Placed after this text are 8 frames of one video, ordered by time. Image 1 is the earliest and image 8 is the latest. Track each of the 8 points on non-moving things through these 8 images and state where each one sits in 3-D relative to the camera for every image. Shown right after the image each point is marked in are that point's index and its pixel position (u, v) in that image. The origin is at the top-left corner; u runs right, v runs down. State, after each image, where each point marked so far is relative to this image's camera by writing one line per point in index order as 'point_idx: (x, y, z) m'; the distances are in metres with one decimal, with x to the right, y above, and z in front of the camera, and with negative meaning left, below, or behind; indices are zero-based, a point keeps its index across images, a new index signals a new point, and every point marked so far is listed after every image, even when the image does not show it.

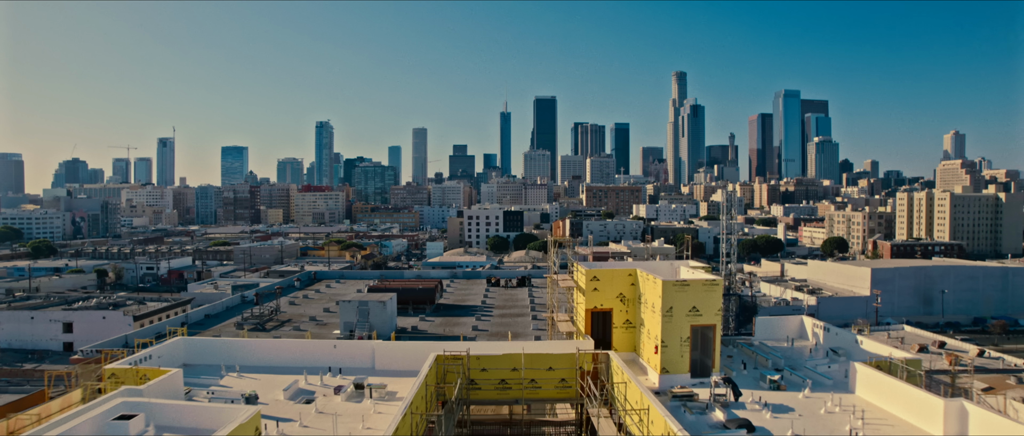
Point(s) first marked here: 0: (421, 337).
0: (-3.0, -3.9, +18.4) m
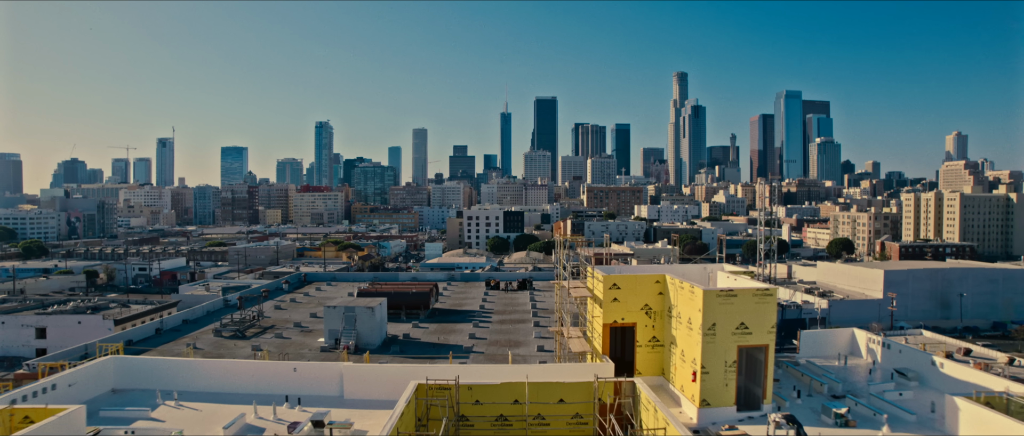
0: (-2.9, -3.8, +16.8) m
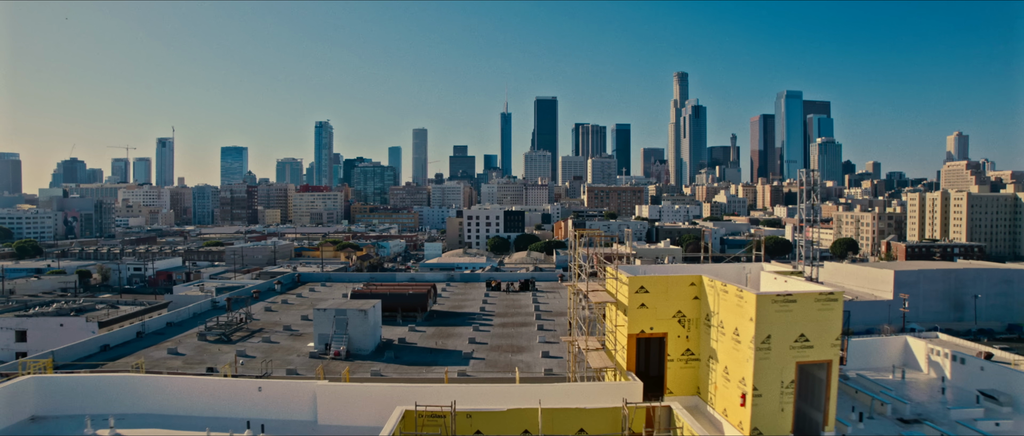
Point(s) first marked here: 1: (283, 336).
0: (-2.9, -3.7, +15.7) m
1: (-7.3, -3.7, +18.3) m
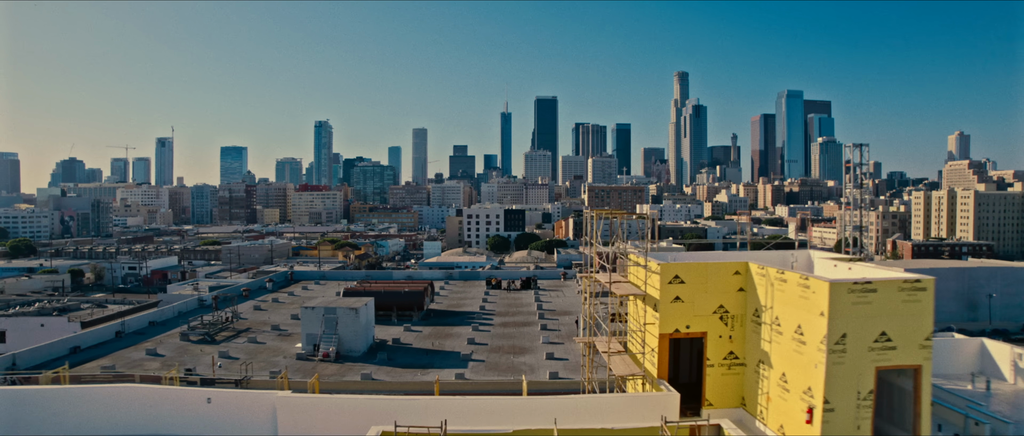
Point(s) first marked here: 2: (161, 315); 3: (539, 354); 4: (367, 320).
0: (-2.8, -3.5, +14.7) m
1: (-7.2, -3.5, +17.2) m
2: (-11.5, -3.2, +18.9) m
3: (+0.7, -3.5, +14.6) m
4: (-3.9, -2.7, +15.4) m
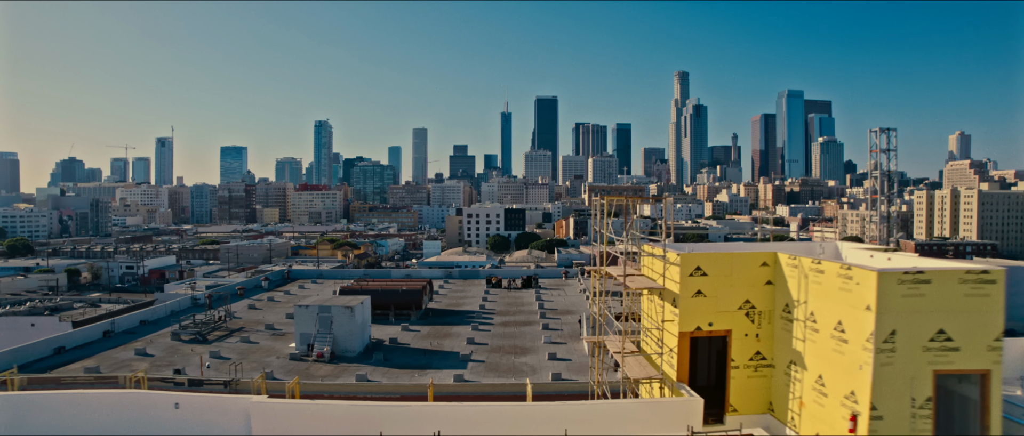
0: (-2.8, -3.4, +14.2) m
1: (-7.2, -3.4, +16.7) m
2: (-11.5, -3.1, +18.4) m
3: (+0.7, -3.4, +14.1) m
4: (-3.8, -2.6, +14.9) m
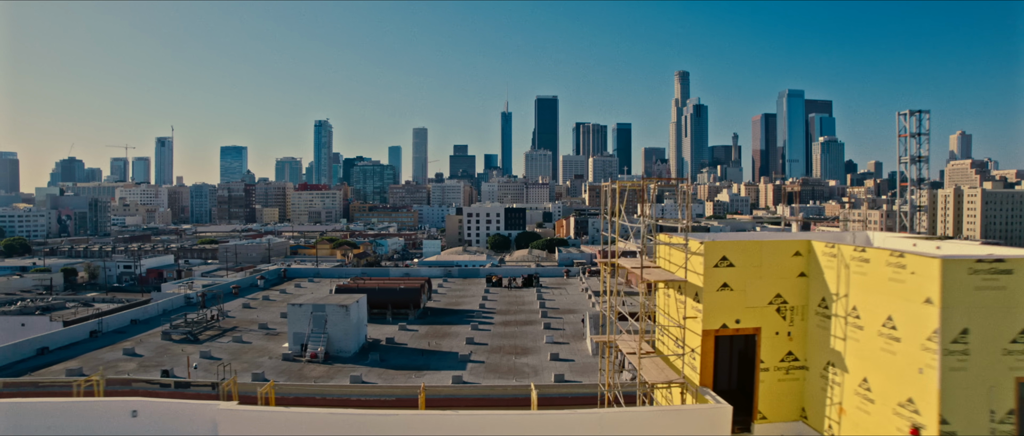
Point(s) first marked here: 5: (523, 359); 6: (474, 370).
0: (-2.8, -3.3, +13.7) m
1: (-7.2, -3.3, +16.2) m
2: (-11.5, -3.0, +17.9) m
3: (+0.7, -3.3, +13.6) m
4: (-3.8, -2.5, +14.4) m
5: (+0.2, -3.3, +13.3) m
6: (-0.8, -3.3, +12.4) m
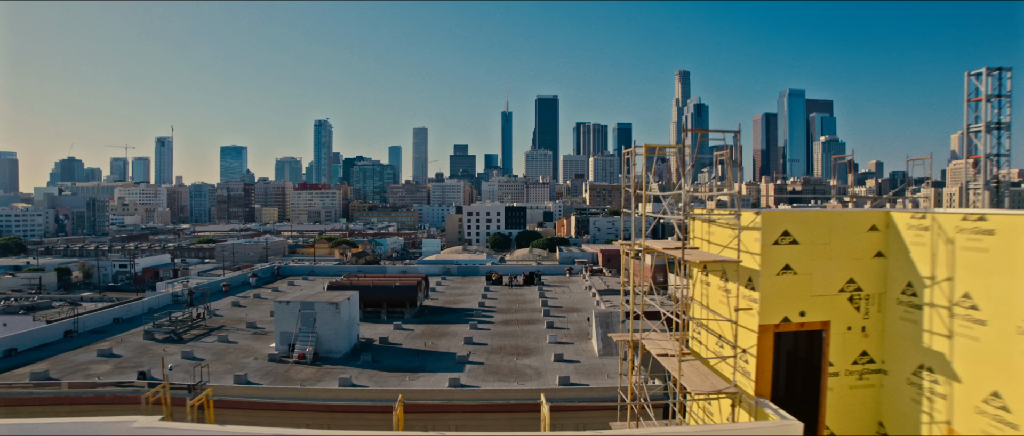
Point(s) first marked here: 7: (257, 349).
0: (-2.8, -3.1, +12.8) m
1: (-7.2, -3.1, +15.4) m
2: (-11.5, -2.8, +17.1) m
3: (+0.8, -3.1, +12.8) m
4: (-3.8, -2.3, +13.5) m
5: (+0.3, -3.1, +12.4) m
6: (-0.8, -3.1, +11.6) m
7: (-6.1, -3.2, +13.8) m
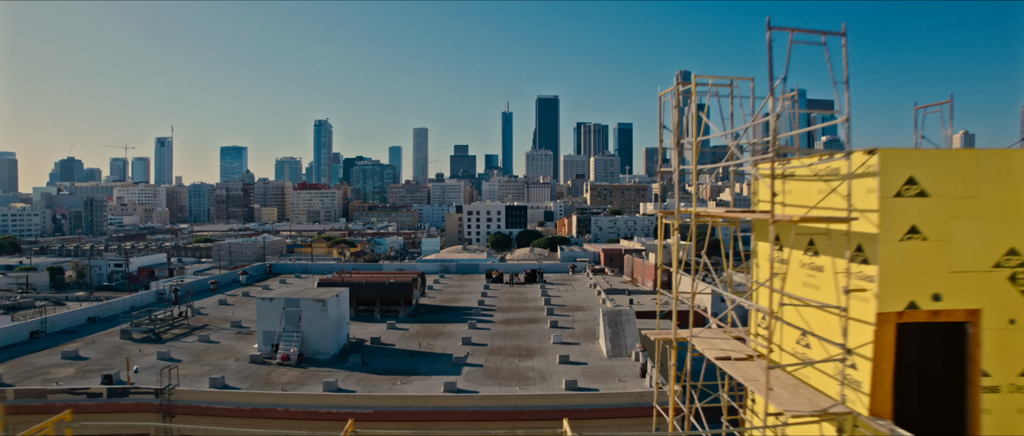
0: (-2.7, -2.9, +11.9) m
1: (-7.2, -2.9, +14.4) m
2: (-11.4, -2.6, +16.1) m
3: (+0.8, -2.9, +11.8) m
4: (-3.8, -2.1, +12.6) m
5: (+0.3, -2.9, +11.4) m
6: (-0.8, -2.9, +10.6) m
7: (-6.1, -3.0, +12.9) m
